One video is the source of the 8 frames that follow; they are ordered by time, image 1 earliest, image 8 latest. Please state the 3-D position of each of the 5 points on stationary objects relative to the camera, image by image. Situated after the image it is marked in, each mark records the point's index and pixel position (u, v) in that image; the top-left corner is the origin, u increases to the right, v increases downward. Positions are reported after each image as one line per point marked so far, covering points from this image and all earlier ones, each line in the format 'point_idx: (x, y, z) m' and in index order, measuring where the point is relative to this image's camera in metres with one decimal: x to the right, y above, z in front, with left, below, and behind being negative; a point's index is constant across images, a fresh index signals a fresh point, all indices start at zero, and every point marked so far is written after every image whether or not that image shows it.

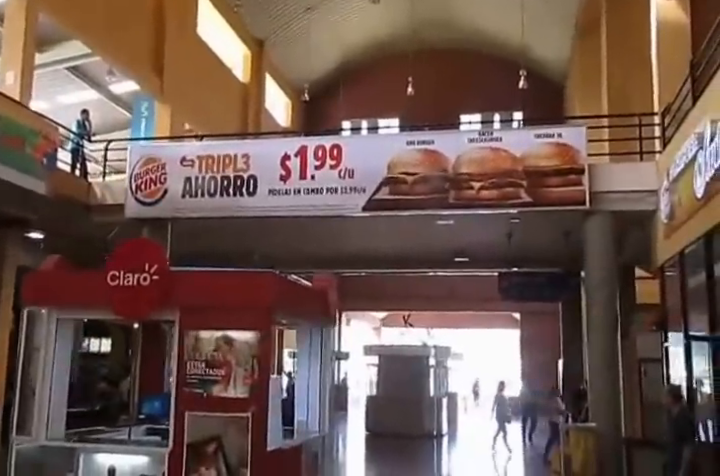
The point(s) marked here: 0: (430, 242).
0: (+1.1, -0.1, +10.2) m
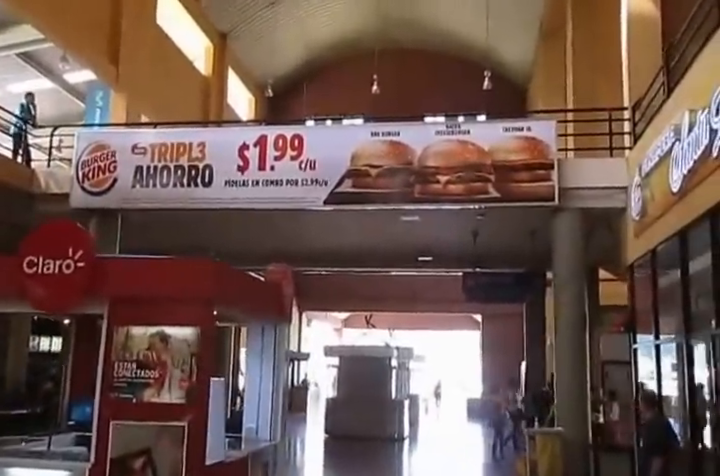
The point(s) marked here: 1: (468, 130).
0: (+0.5, 0.0, +9.9) m
1: (+1.1, +1.1, +7.3) m
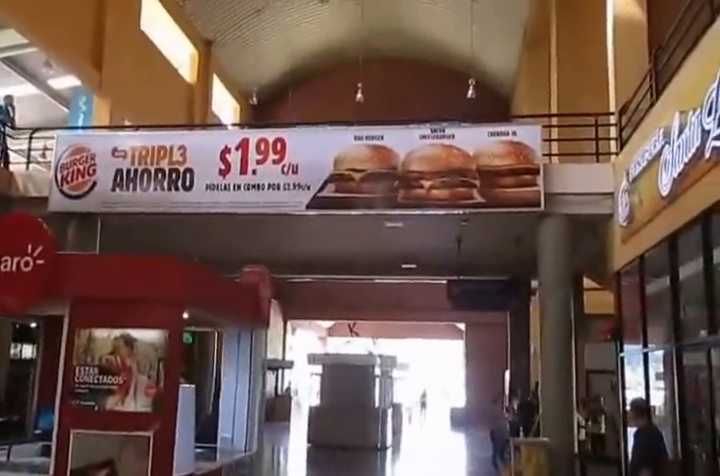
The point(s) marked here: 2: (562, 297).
0: (+0.3, -0.1, +9.8) m
1: (+1.0, +1.1, +7.2) m
2: (+2.1, -0.6, +7.3) m
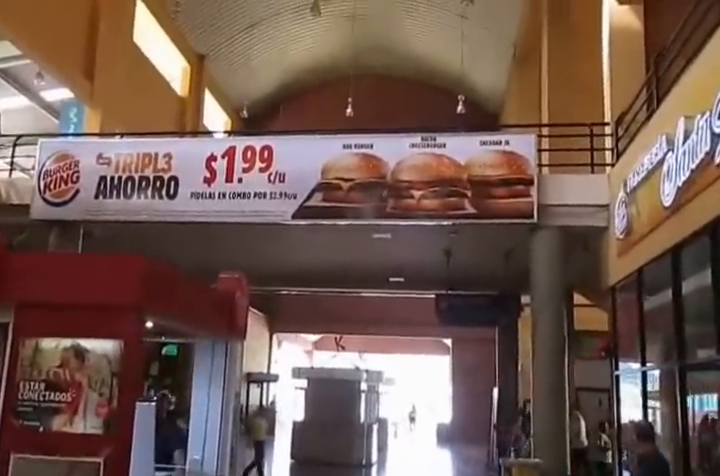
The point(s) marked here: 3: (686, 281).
0: (+0.1, -0.3, +9.5) m
1: (+0.8, +1.0, +7.0) m
2: (+2.0, -0.7, +7.1) m
3: (+2.1, -0.3, +4.5) m
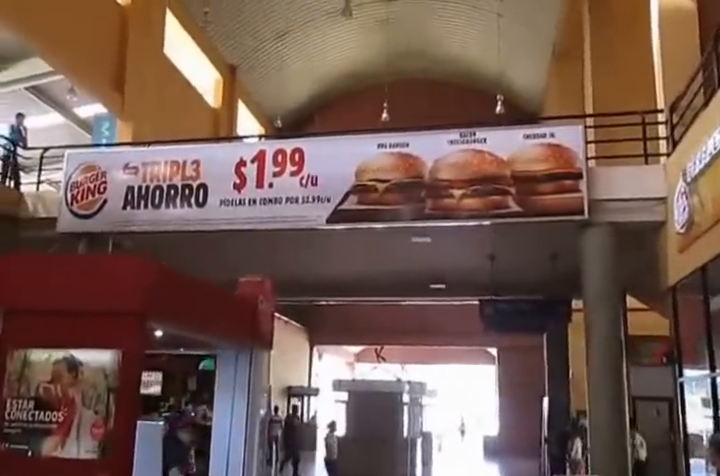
0: (+0.6, -0.4, +9.2) m
1: (+1.2, +0.9, +6.6) m
2: (+2.4, -0.7, +6.6) m
3: (+2.3, -0.2, +4.0) m
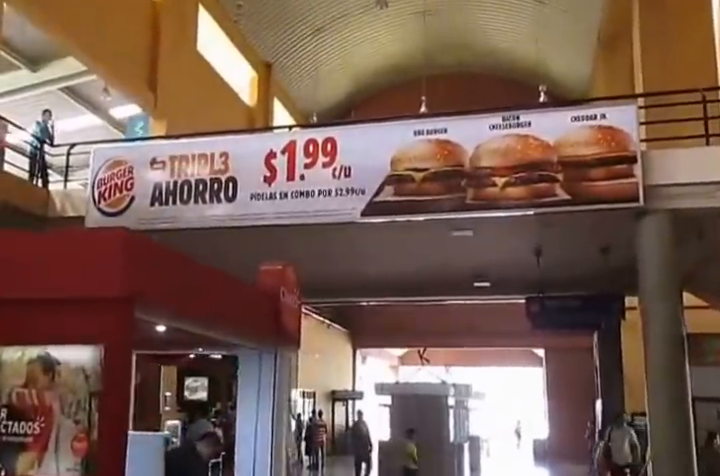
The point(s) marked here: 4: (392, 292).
0: (+1.1, -0.3, +8.7) m
1: (+1.5, +1.0, +6.2) m
2: (+2.7, -0.6, +6.0) m
3: (+2.4, -0.1, +3.5) m
4: (+0.5, -0.8, +11.0) m
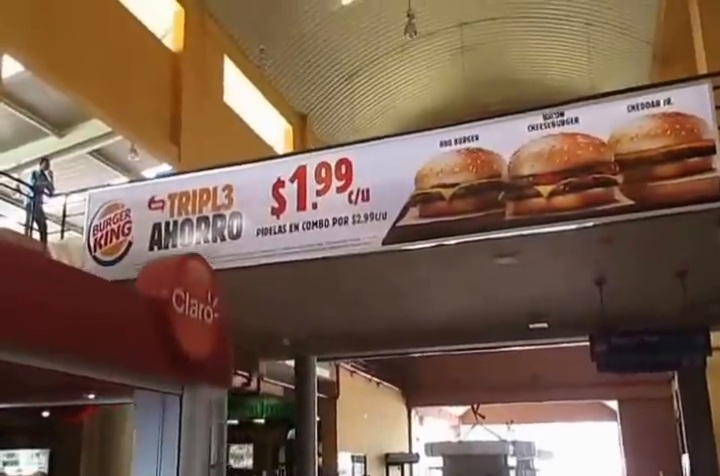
0: (+1.5, -0.7, +7.6) m
1: (+1.6, +0.9, +5.2) m
2: (+2.8, -0.7, +4.8) m
3: (+2.4, 0.0, +2.3) m
4: (+1.1, -1.4, +9.9) m
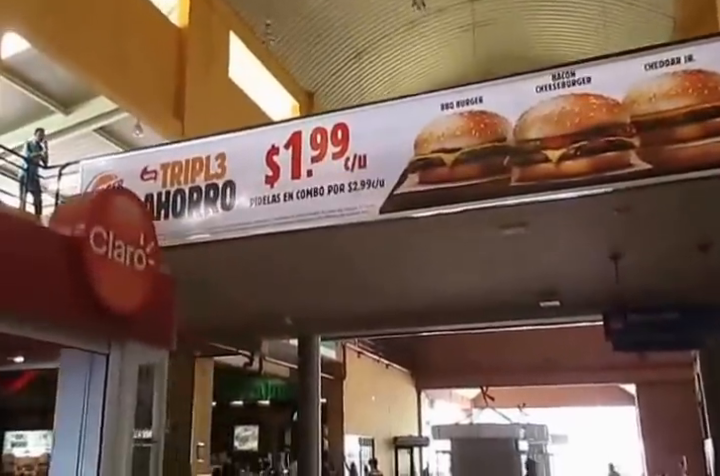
0: (+1.5, -0.4, +7.3) m
1: (+1.6, +1.1, +4.8) m
2: (+2.8, -0.5, +4.4) m
3: (+2.3, +0.2, +1.9) m
4: (+1.1, -1.1, +9.6) m
